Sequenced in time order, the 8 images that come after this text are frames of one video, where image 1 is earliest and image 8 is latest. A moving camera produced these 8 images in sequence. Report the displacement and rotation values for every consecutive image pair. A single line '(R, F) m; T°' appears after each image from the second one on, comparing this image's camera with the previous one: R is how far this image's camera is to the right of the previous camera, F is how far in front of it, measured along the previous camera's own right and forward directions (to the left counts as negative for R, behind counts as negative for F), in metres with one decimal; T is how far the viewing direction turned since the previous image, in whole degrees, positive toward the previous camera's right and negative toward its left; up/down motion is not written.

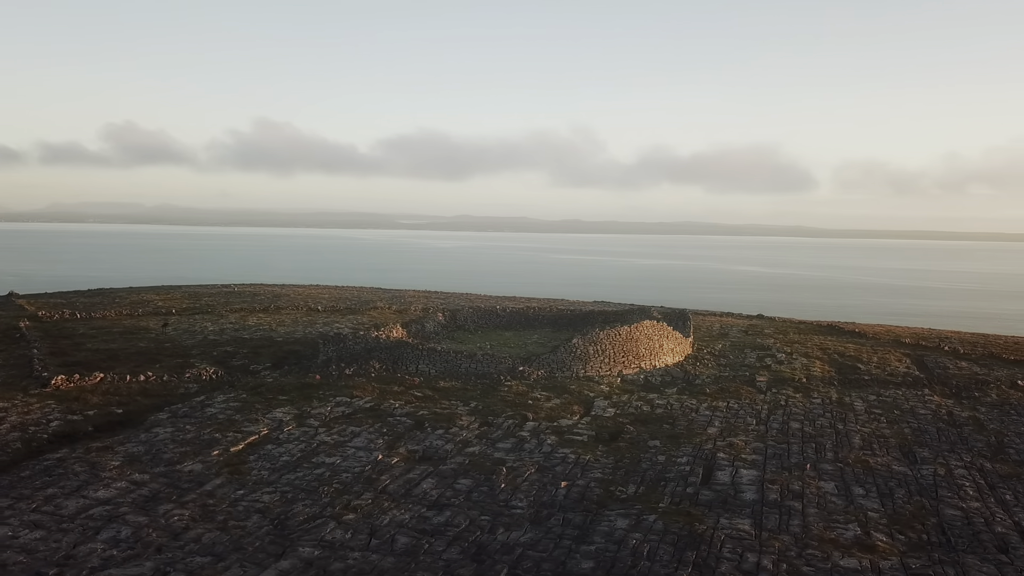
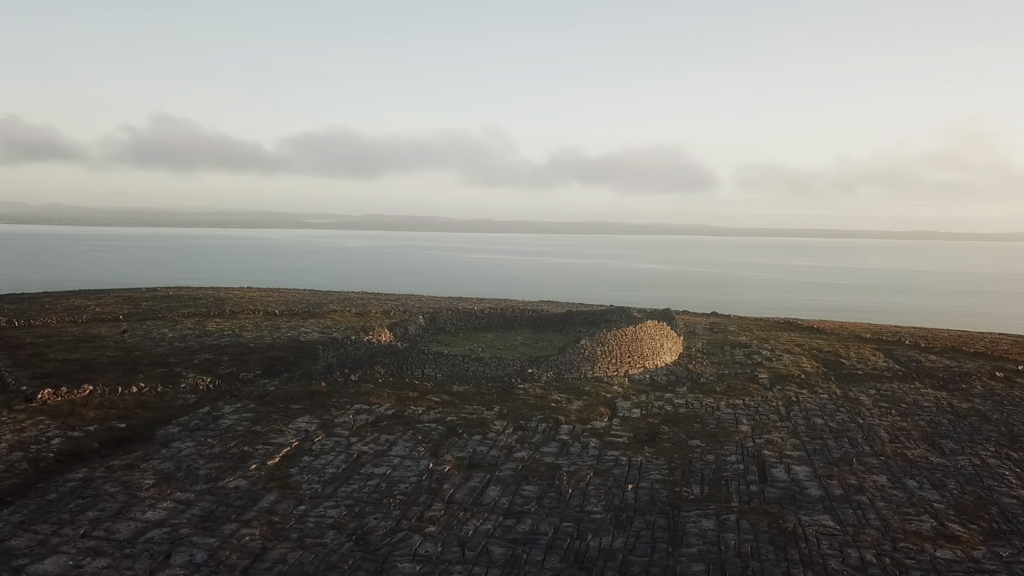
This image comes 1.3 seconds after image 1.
(-2.5, +0.3) m; +6°
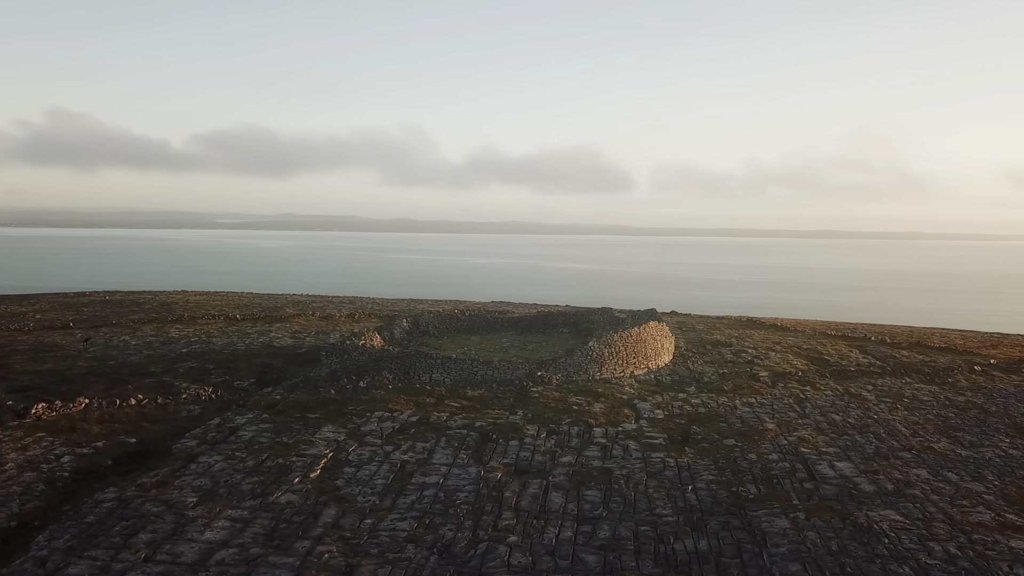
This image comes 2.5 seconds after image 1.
(-2.3, +0.3) m; +6°
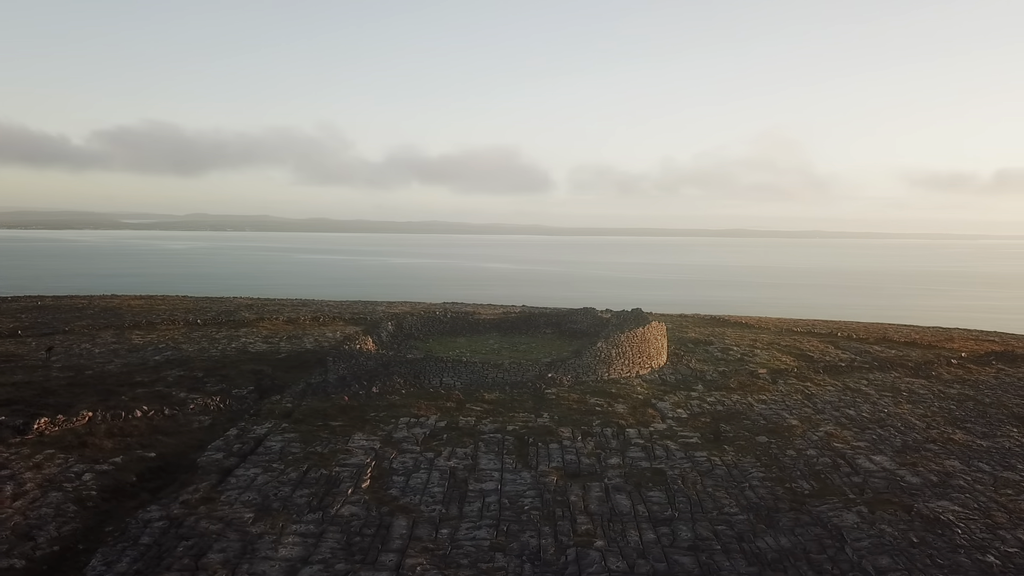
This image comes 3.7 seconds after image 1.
(-2.3, +0.2) m; +6°
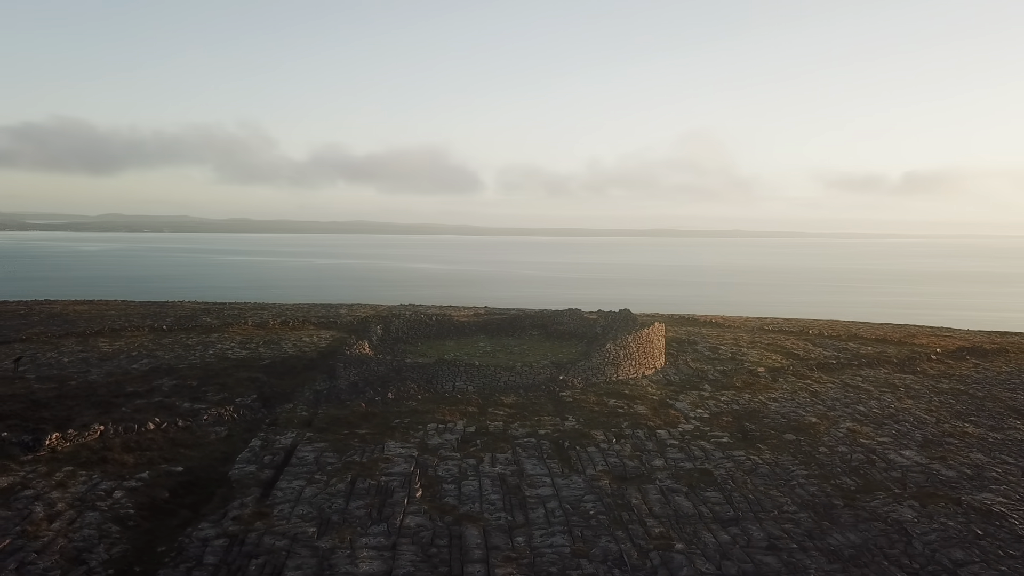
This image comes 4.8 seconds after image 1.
(-2.1, +0.2) m; +5°
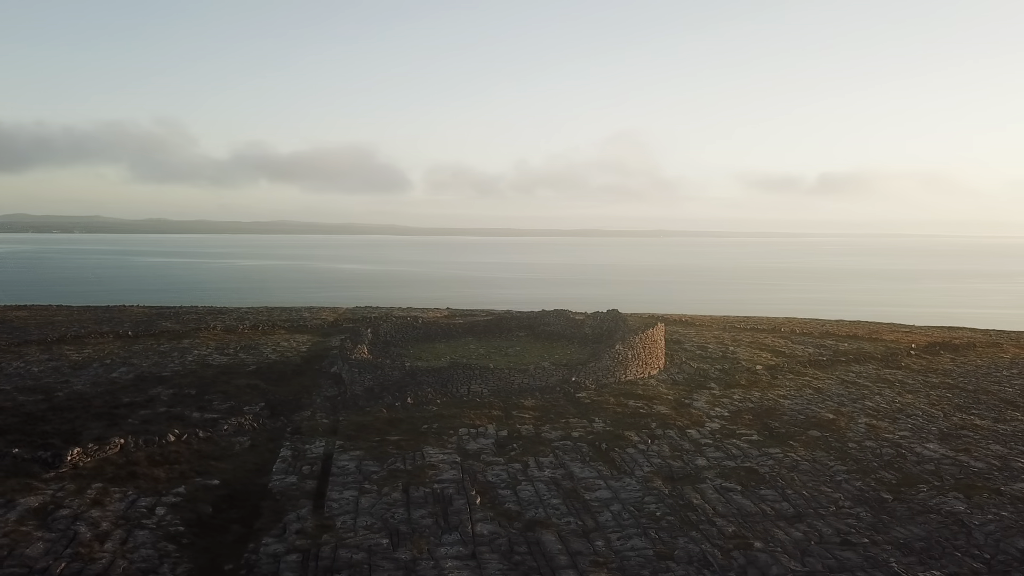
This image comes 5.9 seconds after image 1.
(-2.1, +0.2) m; +5°
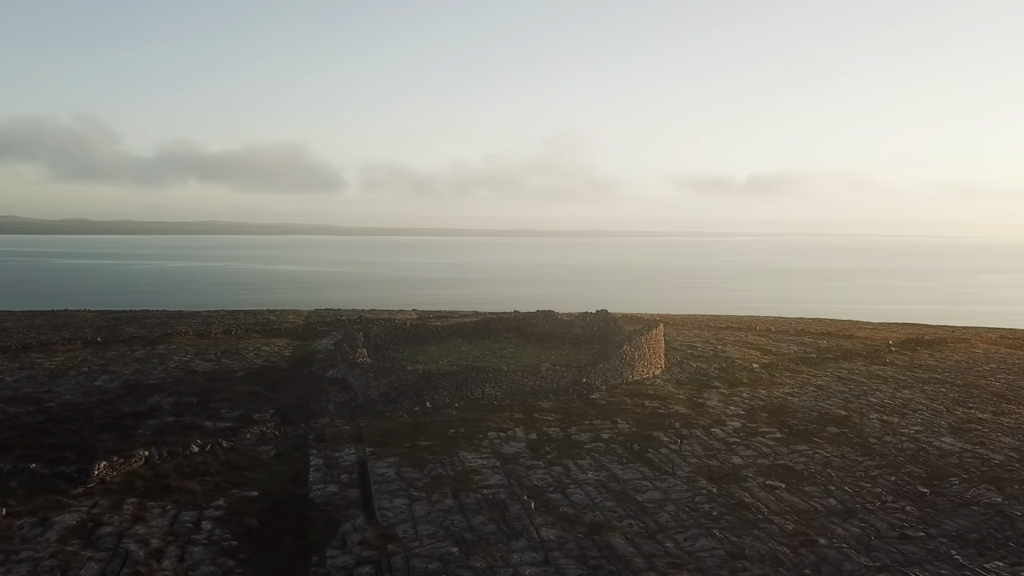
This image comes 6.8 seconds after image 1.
(-1.9, +0.2) m; +4°
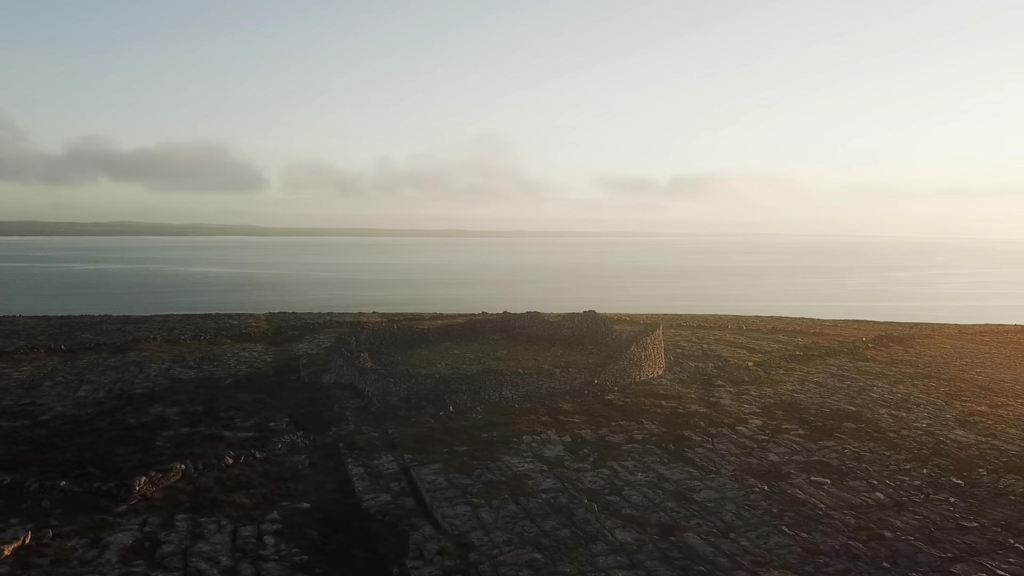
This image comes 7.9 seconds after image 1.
(-2.1, +0.2) m; +5°
